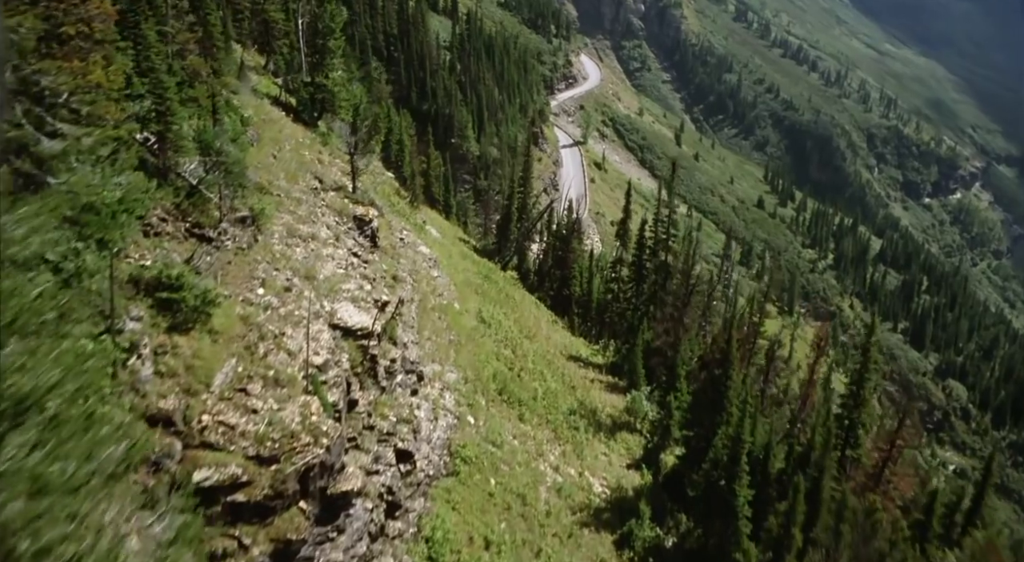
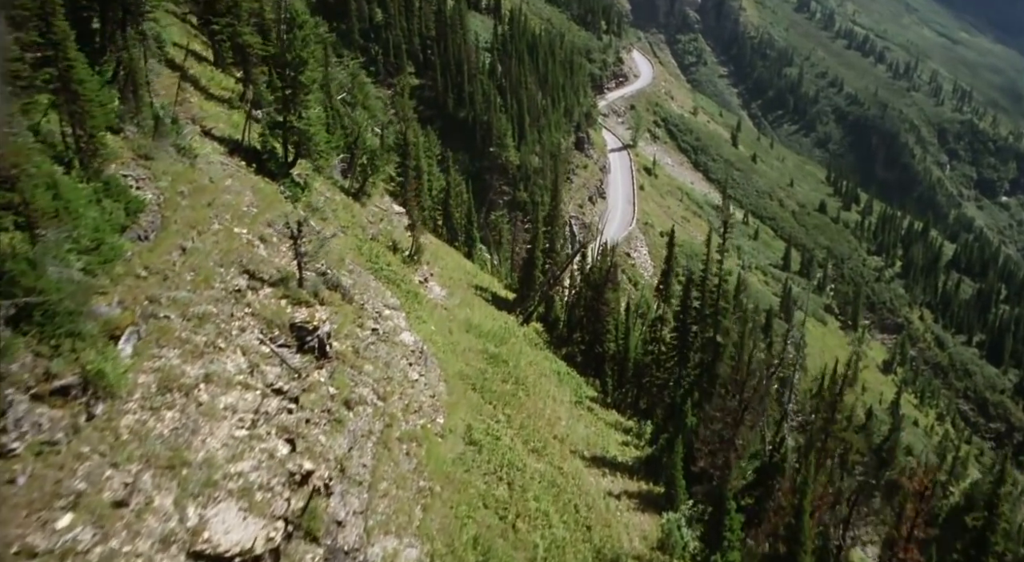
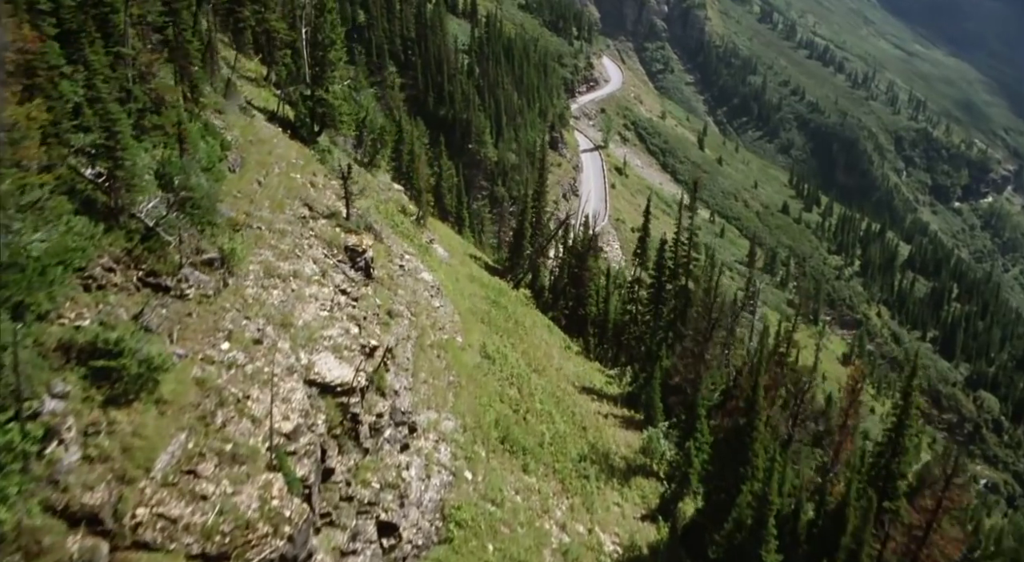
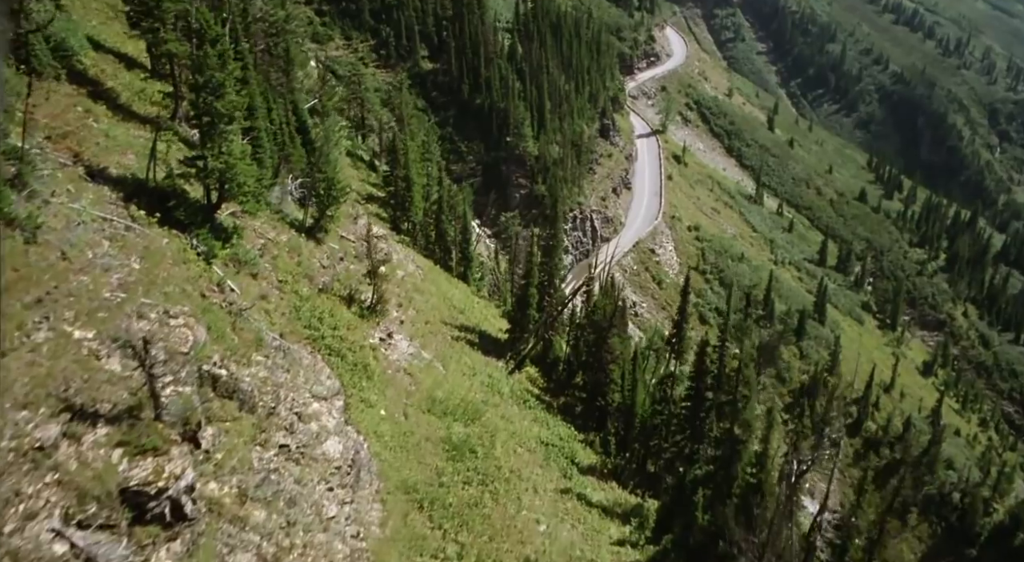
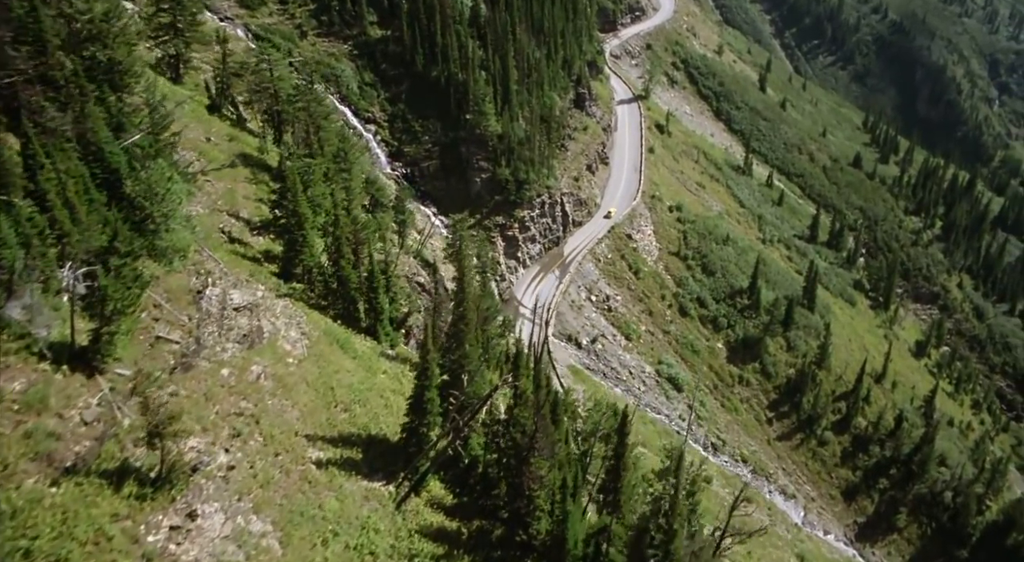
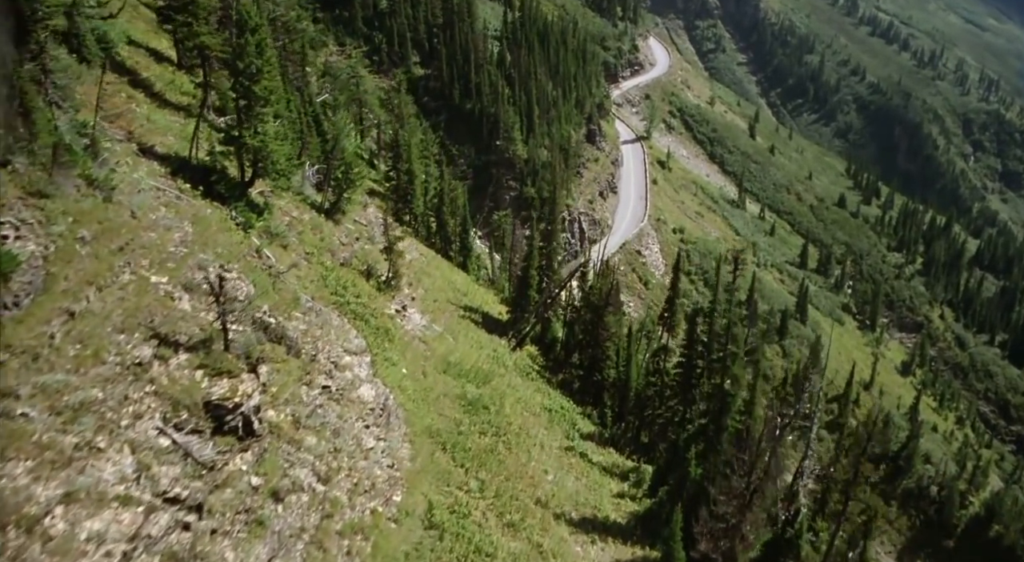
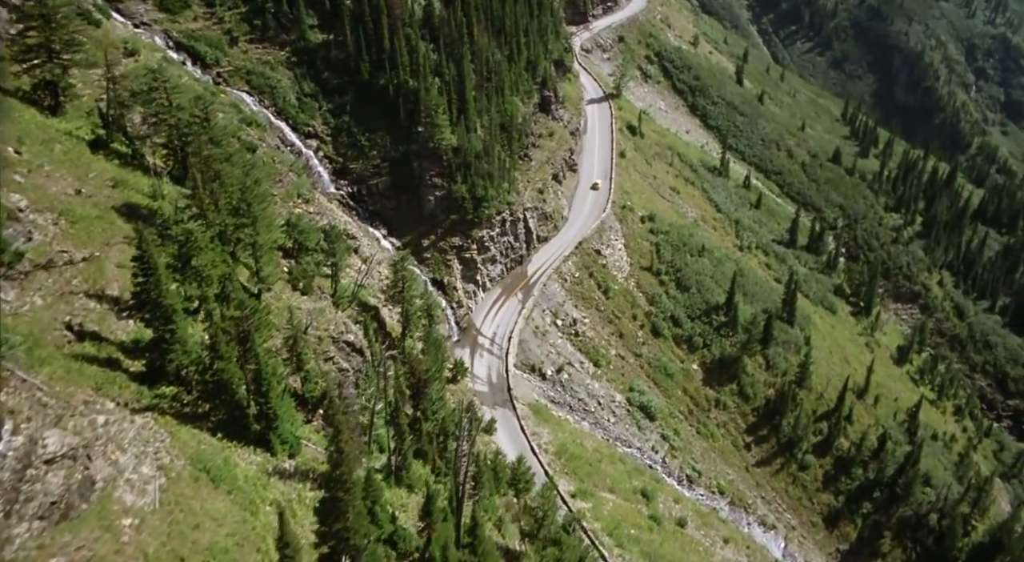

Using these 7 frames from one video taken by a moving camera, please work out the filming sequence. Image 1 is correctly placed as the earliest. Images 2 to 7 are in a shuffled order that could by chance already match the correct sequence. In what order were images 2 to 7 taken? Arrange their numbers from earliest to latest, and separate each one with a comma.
3, 2, 6, 4, 5, 7
